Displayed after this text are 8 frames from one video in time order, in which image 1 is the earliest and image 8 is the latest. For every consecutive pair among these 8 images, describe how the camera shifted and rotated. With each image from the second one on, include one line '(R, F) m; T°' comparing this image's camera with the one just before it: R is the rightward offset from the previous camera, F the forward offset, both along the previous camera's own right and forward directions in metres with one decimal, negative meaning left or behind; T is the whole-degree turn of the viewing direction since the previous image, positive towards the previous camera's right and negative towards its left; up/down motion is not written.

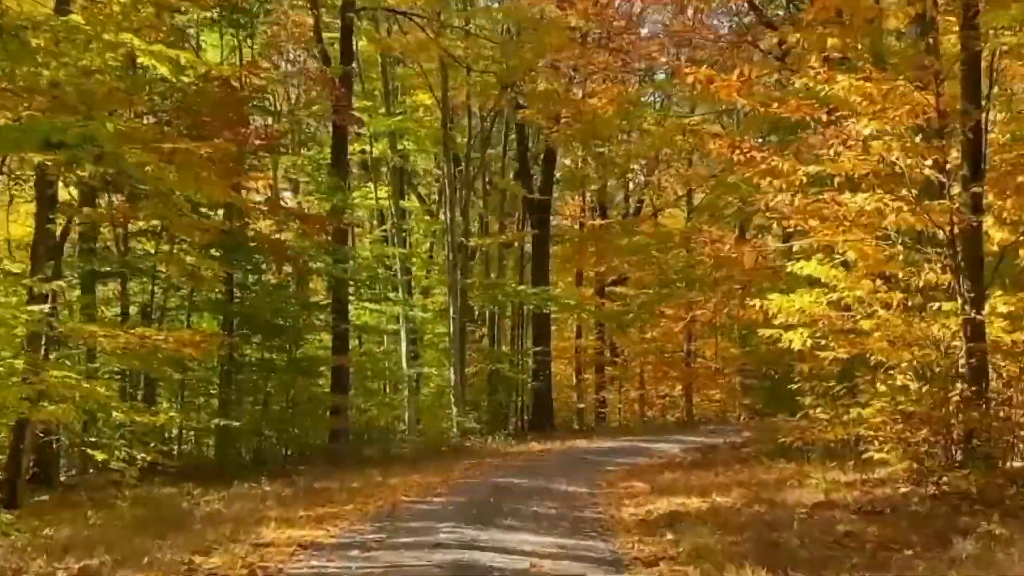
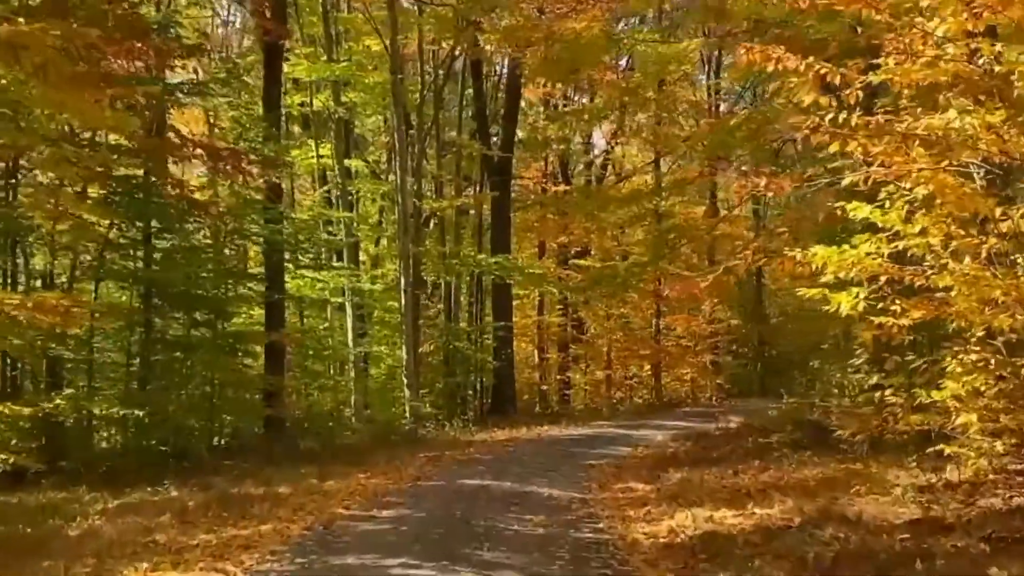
(-0.1, +2.8) m; +2°
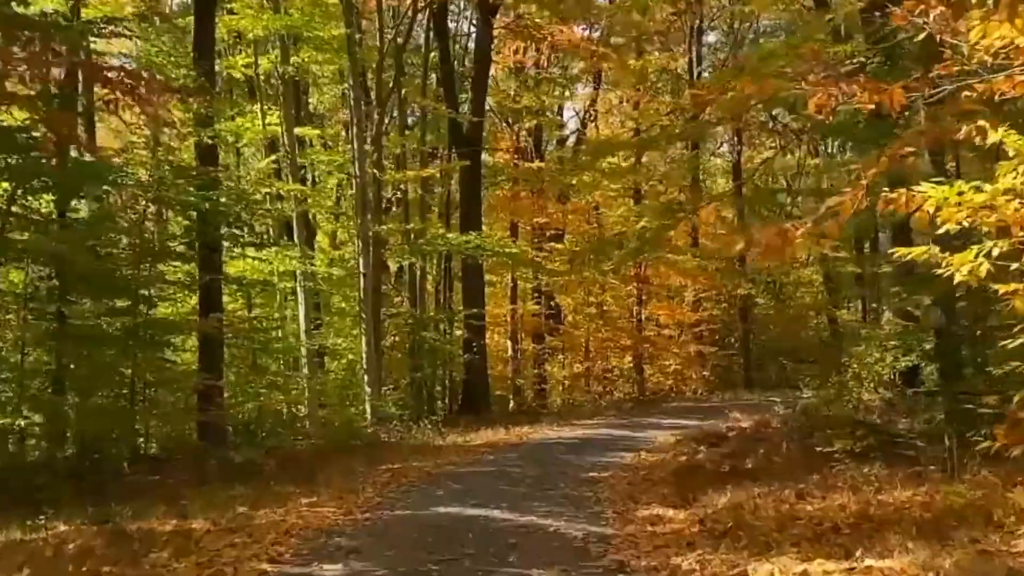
(-0.1, +2.7) m; +1°
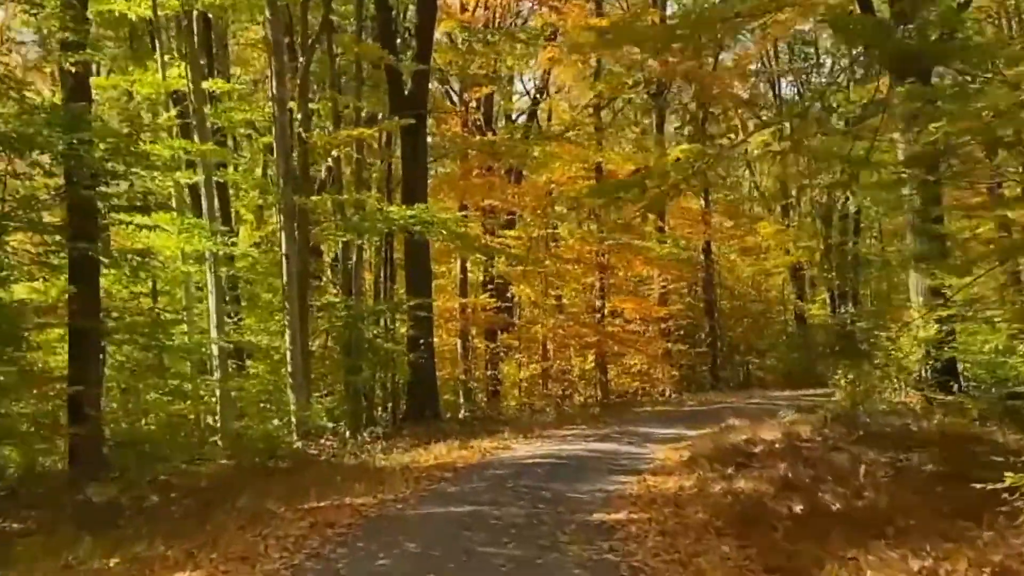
(-0.2, +3.5) m; +2°
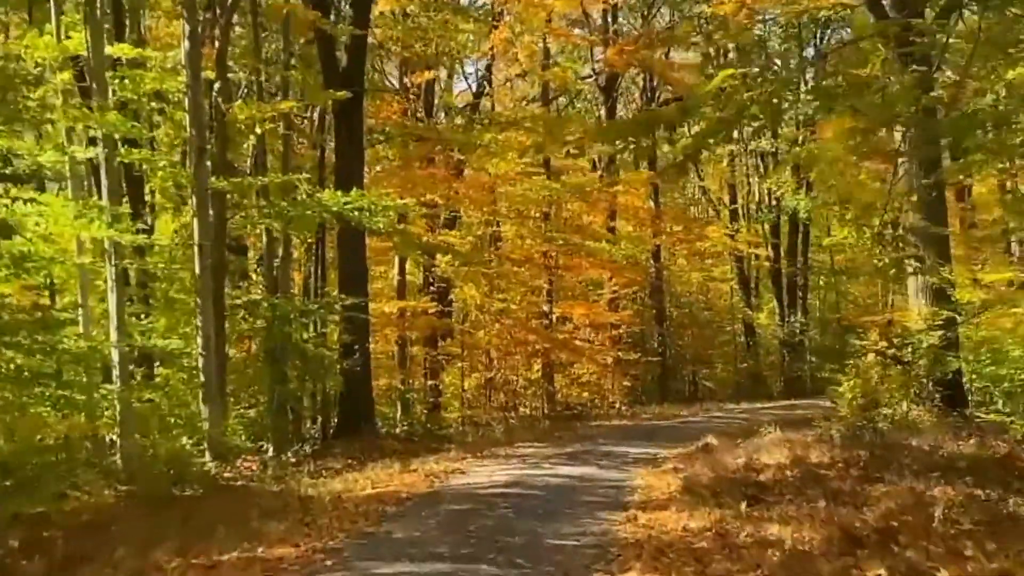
(-0.2, +2.1) m; +3°
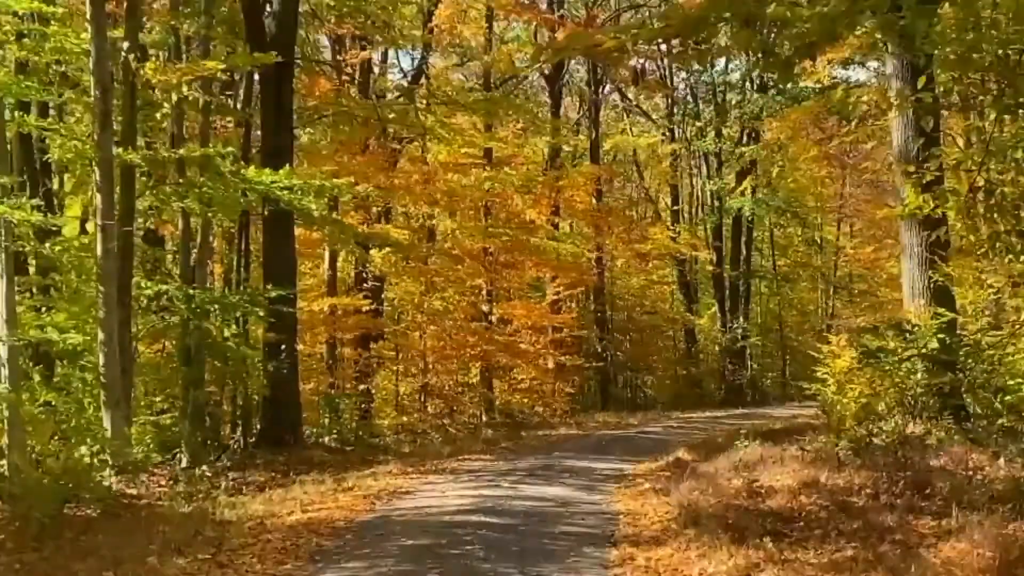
(-0.2, +1.7) m; +3°
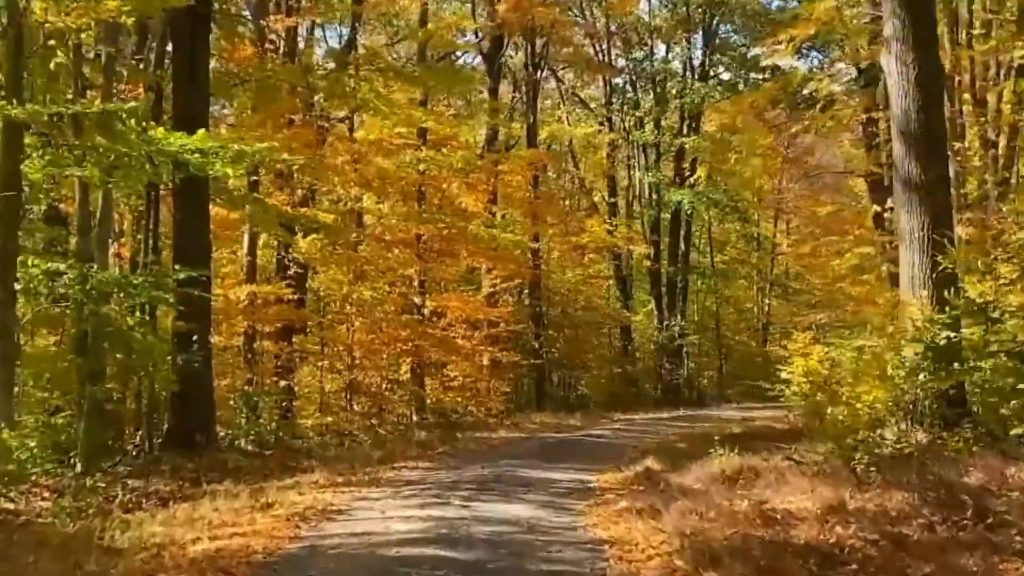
(-0.2, +1.7) m; +3°
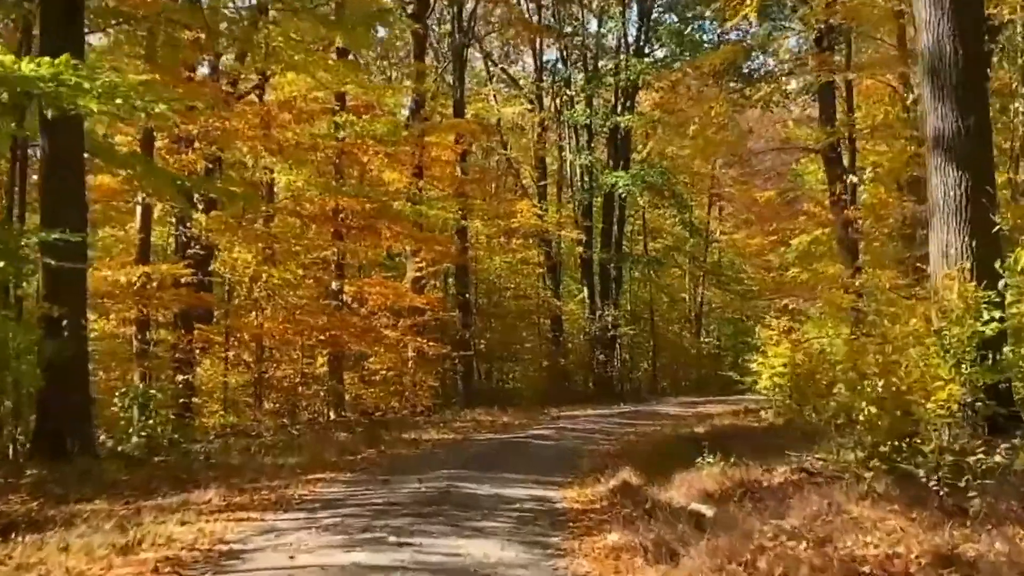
(-0.2, +2.4) m; +3°
